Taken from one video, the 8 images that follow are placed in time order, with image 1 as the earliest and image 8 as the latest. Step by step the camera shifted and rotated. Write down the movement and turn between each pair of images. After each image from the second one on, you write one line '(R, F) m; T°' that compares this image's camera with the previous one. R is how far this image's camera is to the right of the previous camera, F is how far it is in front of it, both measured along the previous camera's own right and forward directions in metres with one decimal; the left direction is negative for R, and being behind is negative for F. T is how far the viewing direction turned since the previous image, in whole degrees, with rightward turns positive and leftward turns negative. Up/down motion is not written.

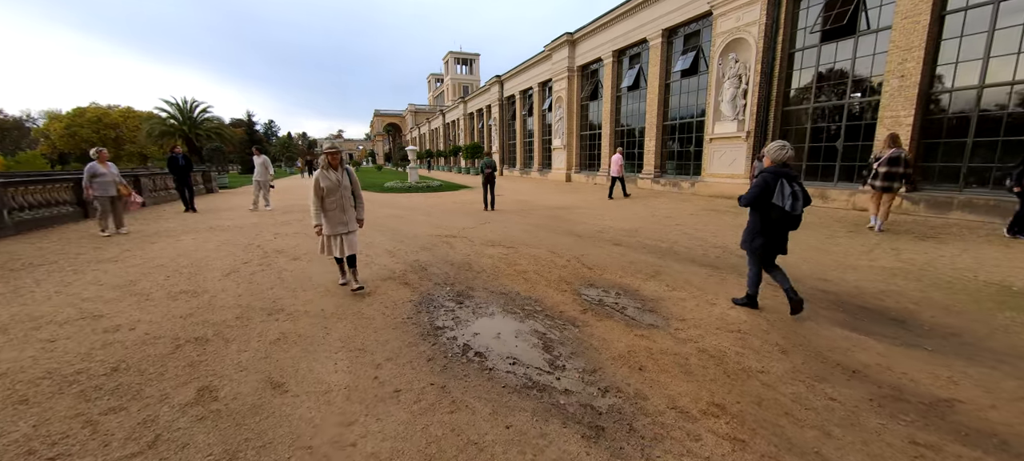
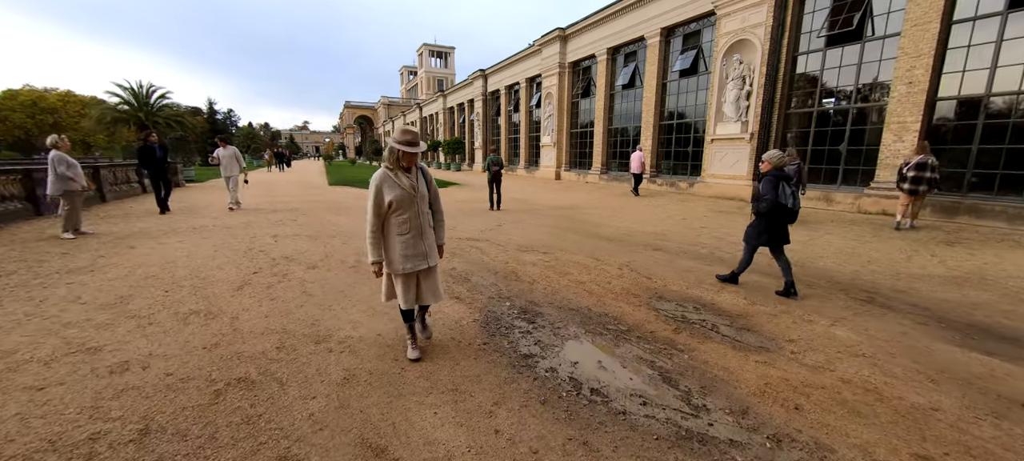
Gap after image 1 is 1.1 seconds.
(-1.1, +0.6) m; +4°
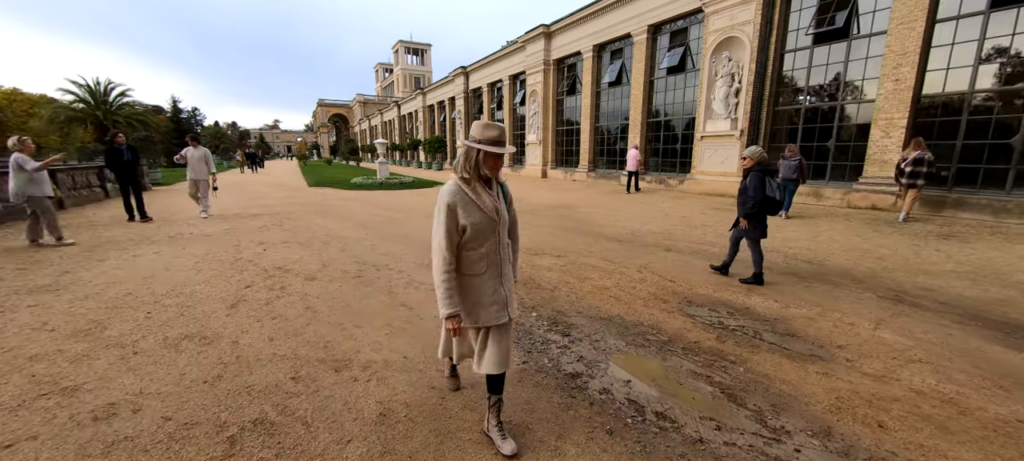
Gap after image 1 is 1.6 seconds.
(-0.5, +0.3) m; +3°
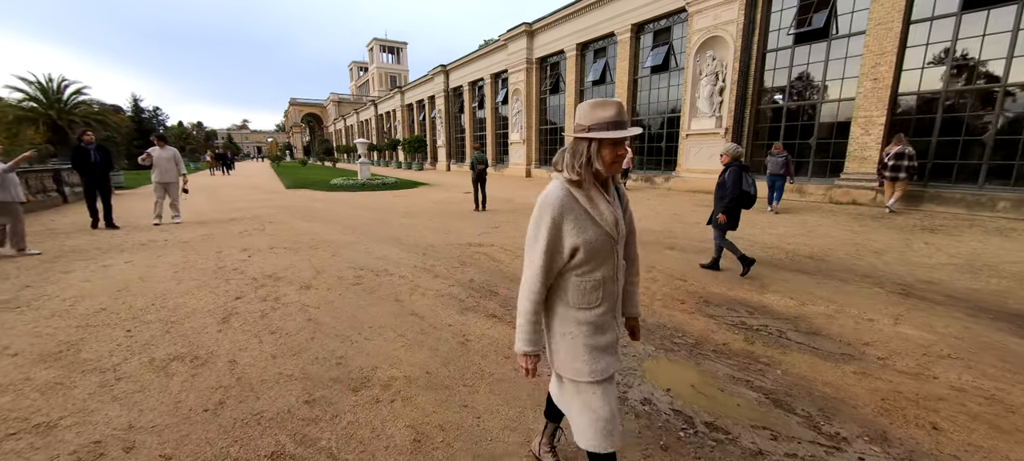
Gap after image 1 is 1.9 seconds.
(-0.4, +0.2) m; +3°
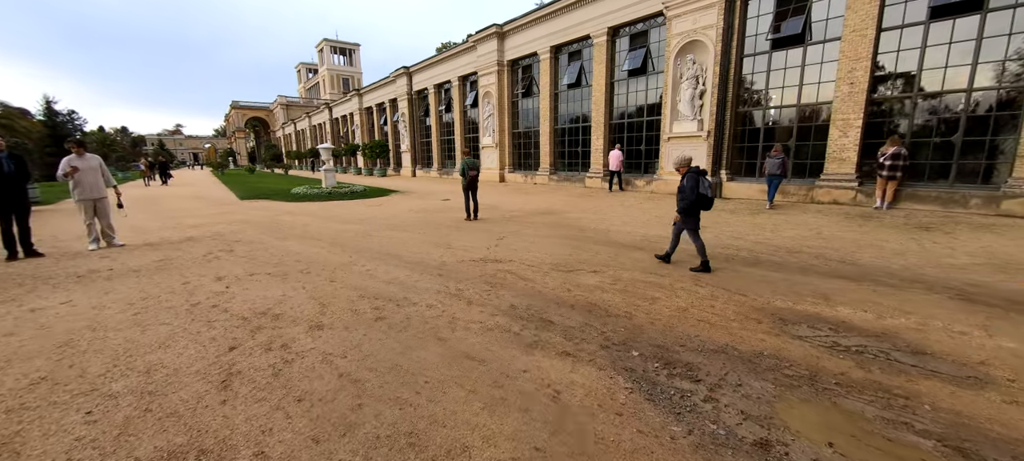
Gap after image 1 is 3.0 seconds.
(-0.9, +0.7) m; +6°
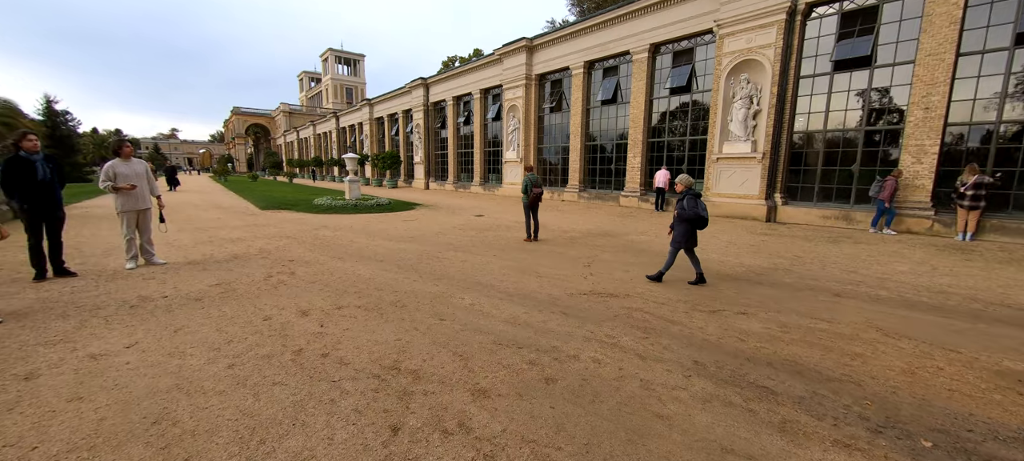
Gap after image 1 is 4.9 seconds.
(-1.7, +0.8) m; +1°
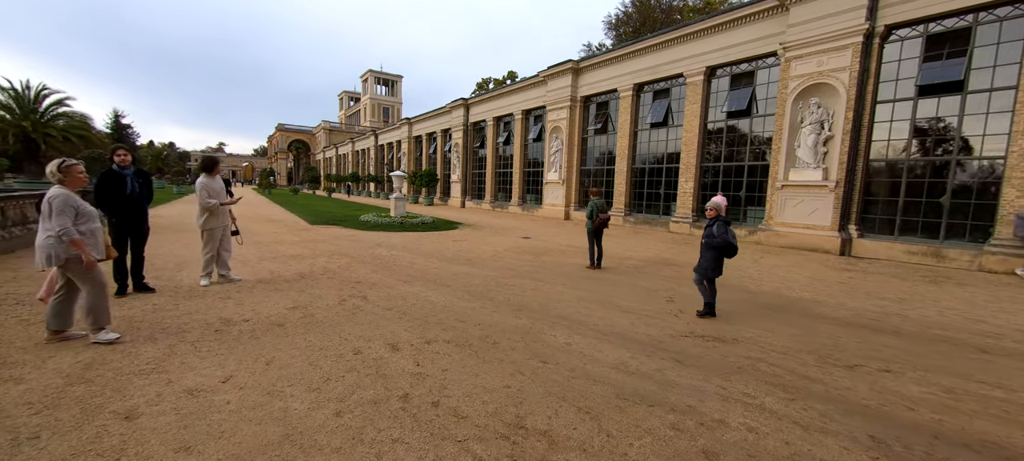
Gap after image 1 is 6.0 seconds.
(-0.9, +0.4) m; -3°
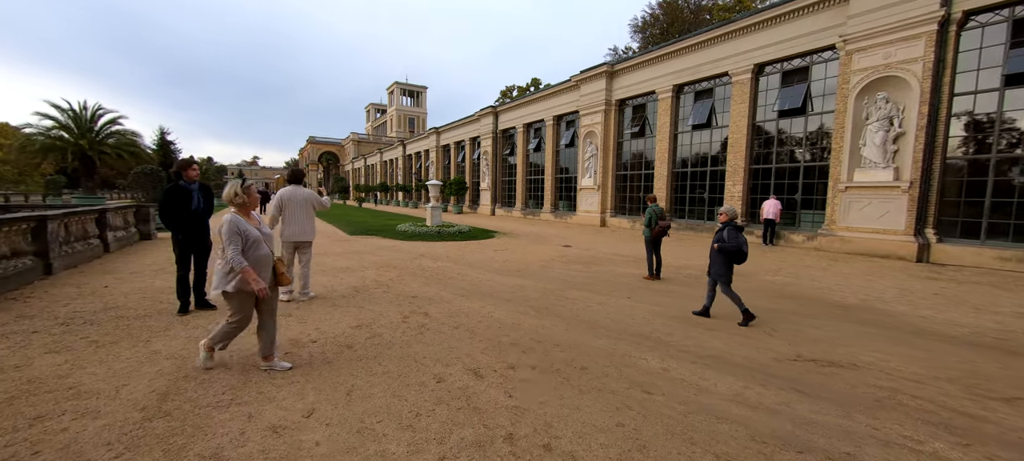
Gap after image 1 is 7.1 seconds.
(-0.6, +0.4) m; -3°
